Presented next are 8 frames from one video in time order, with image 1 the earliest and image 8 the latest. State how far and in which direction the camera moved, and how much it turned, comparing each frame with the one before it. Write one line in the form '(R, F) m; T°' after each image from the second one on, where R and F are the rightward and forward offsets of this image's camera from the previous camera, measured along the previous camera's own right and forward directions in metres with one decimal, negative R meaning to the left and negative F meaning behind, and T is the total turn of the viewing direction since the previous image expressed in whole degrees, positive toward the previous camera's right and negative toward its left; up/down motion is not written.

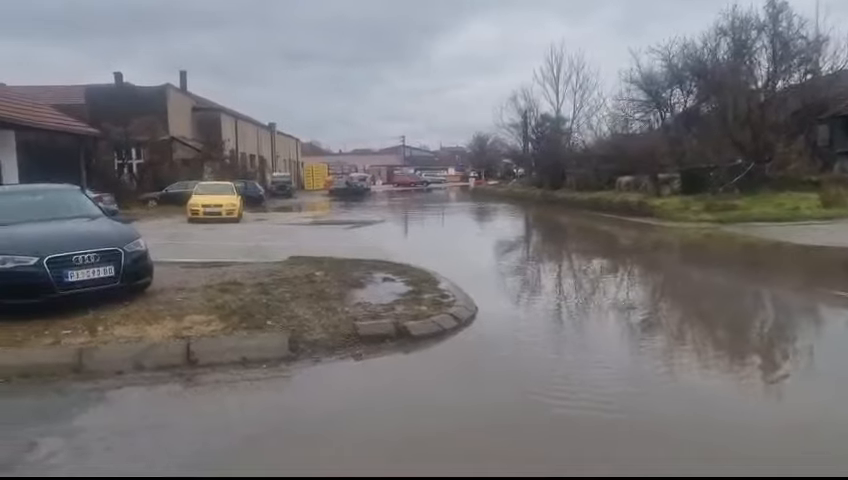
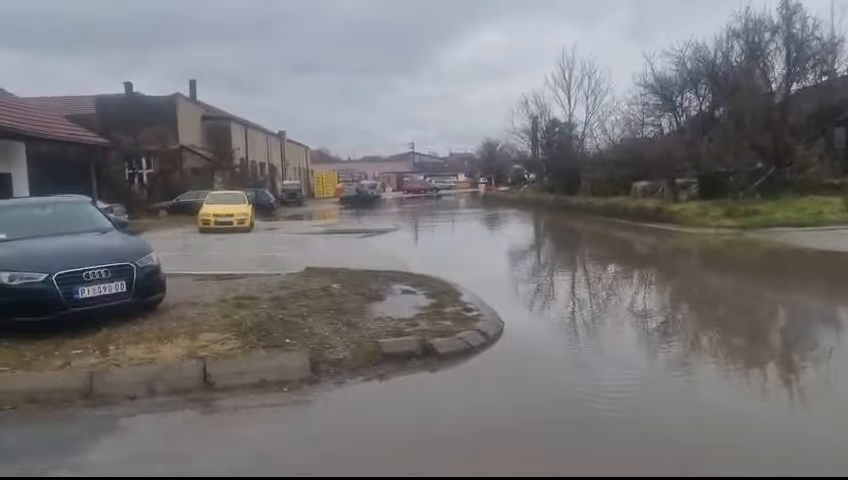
(-0.1, +0.3) m; -1°
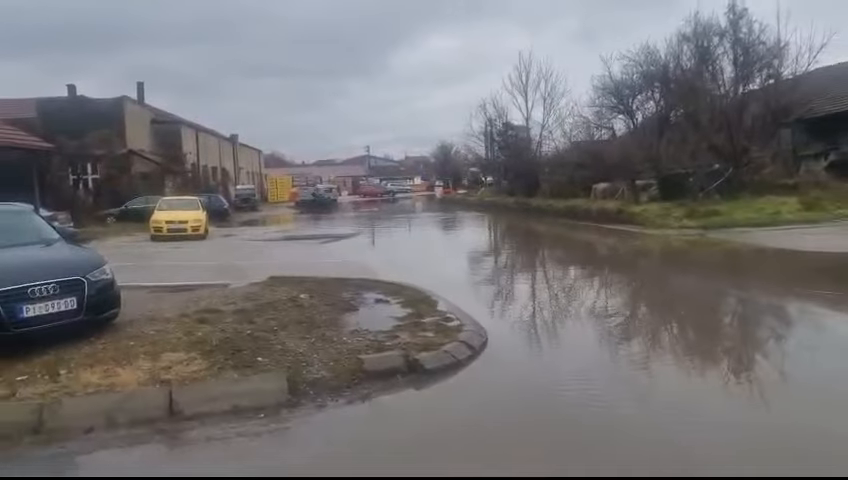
(-0.2, +0.4) m; +3°
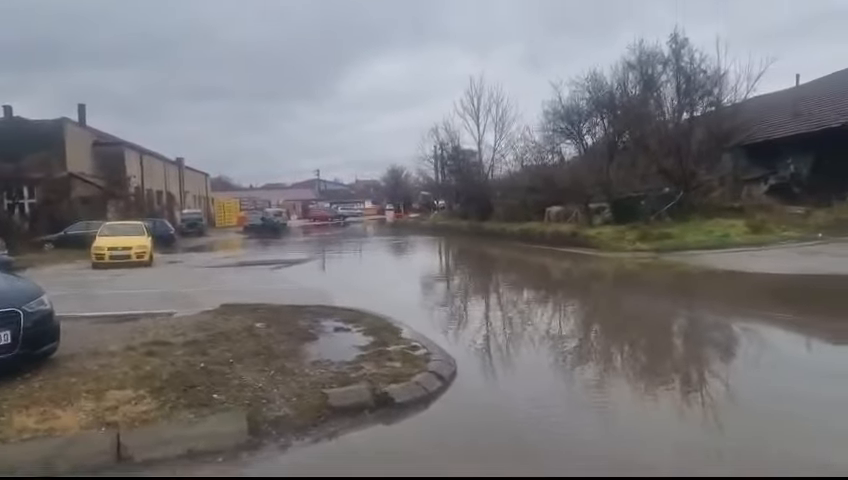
(-0.1, +0.3) m; +4°
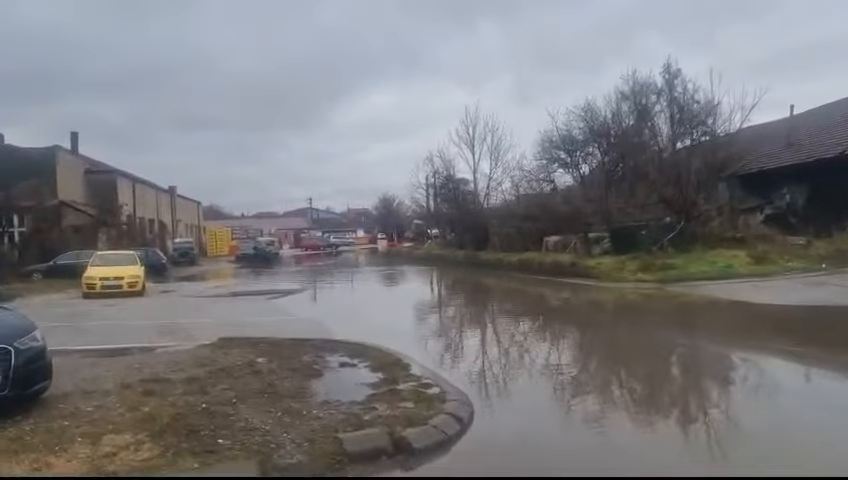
(-0.2, +0.3) m; +1°
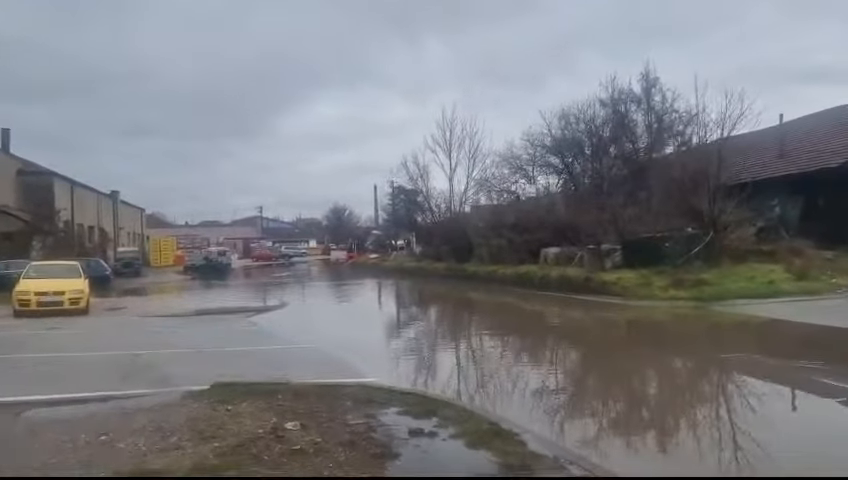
(-1.1, +2.5) m; +4°
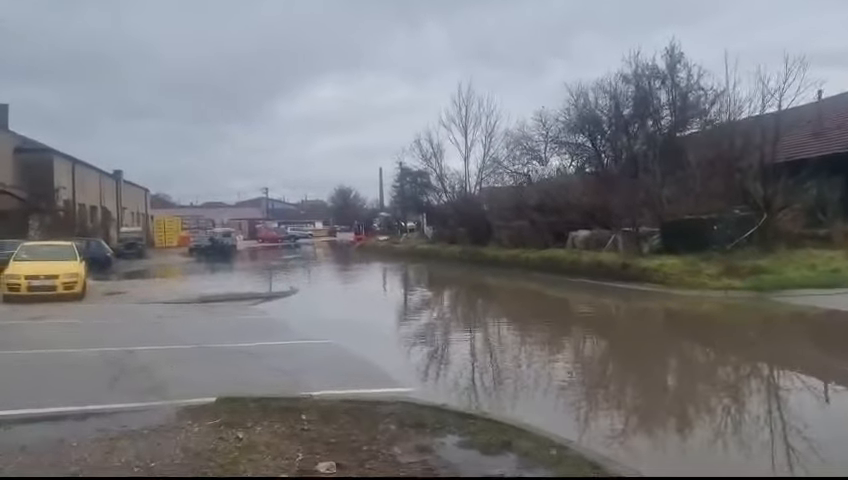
(-0.4, +1.4) m; 0°
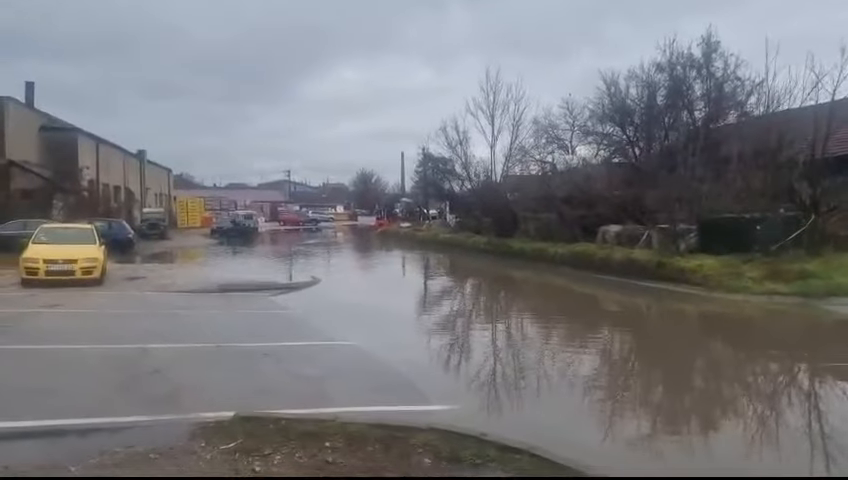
(-0.1, +0.5) m; -2°
